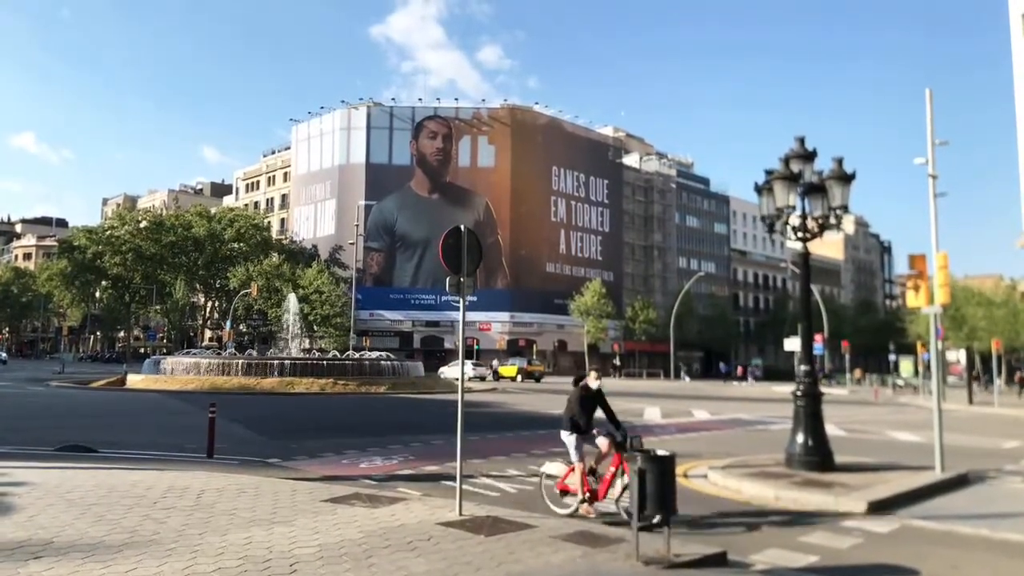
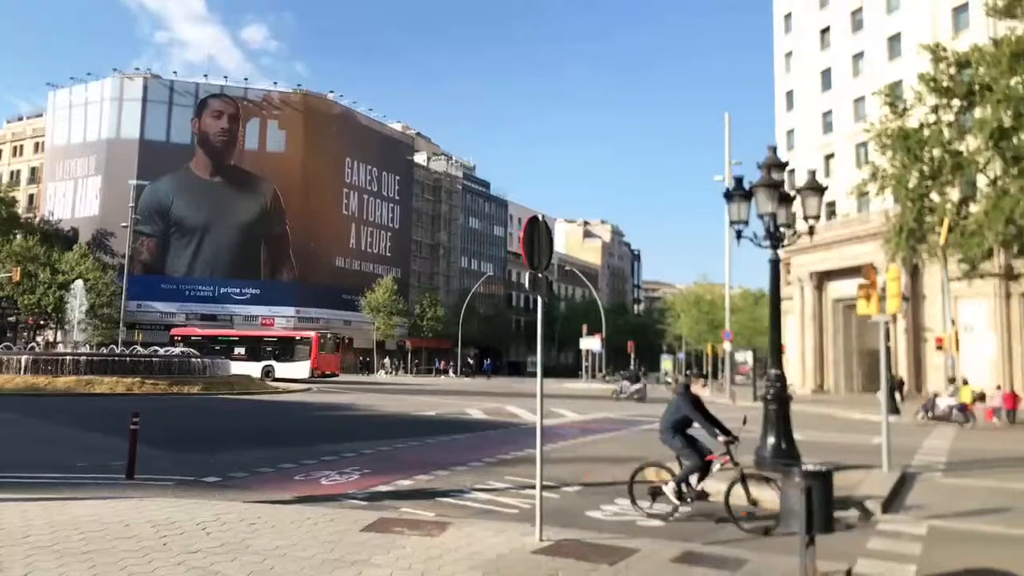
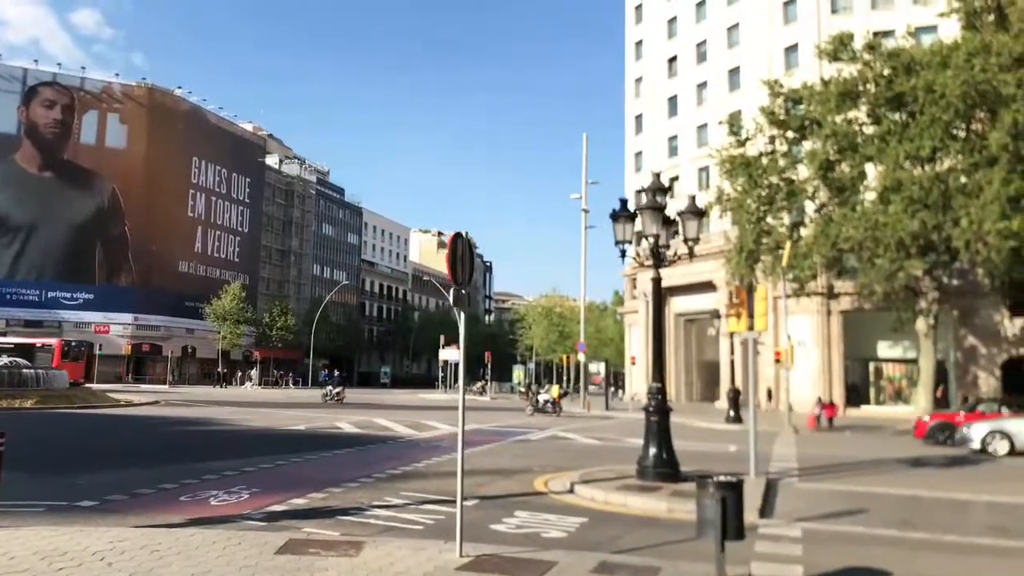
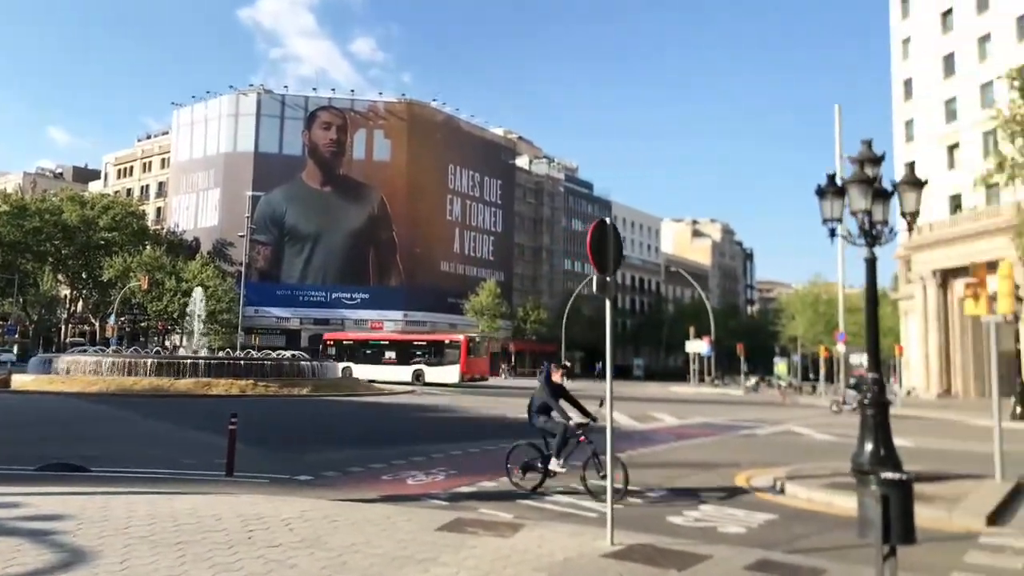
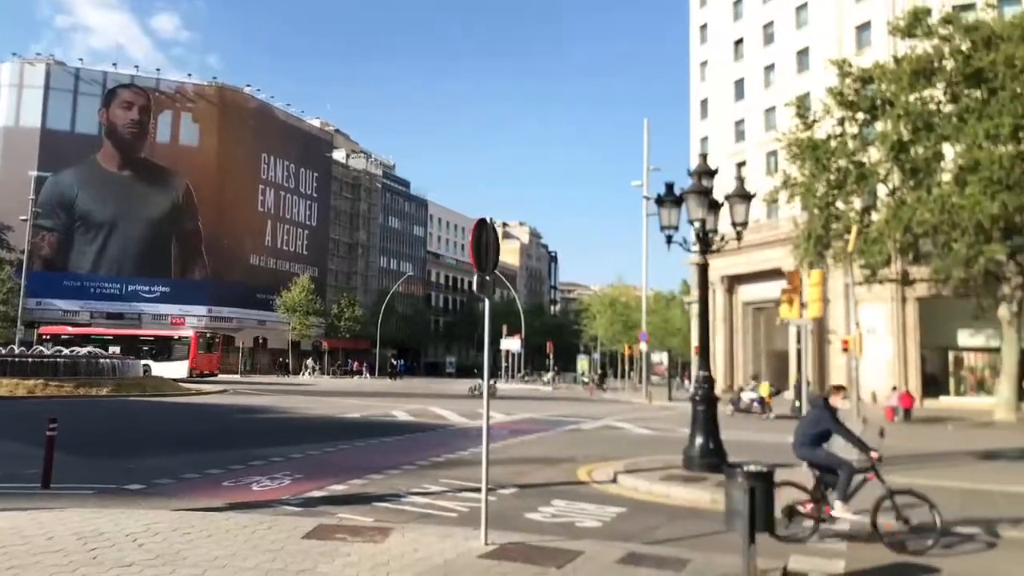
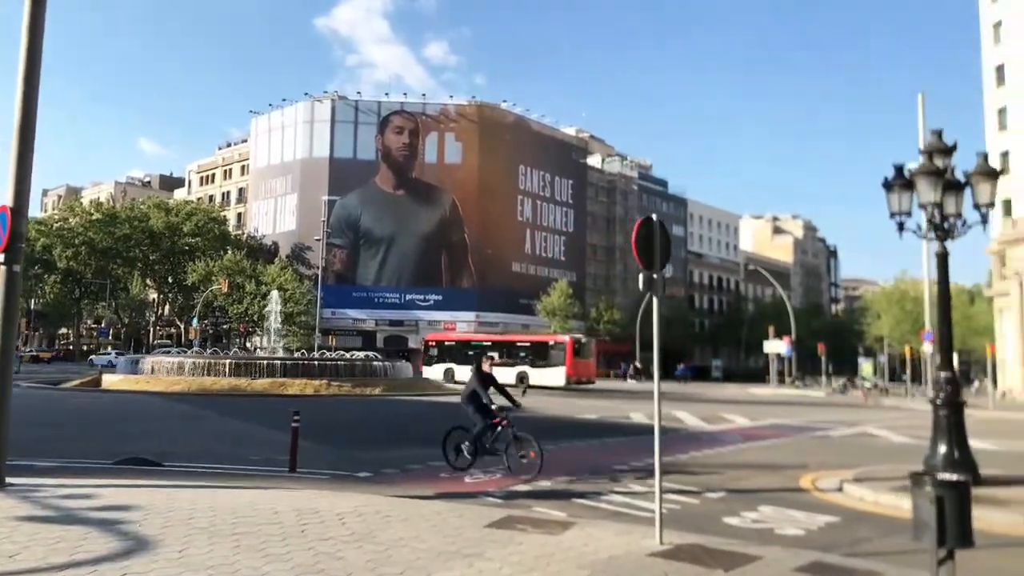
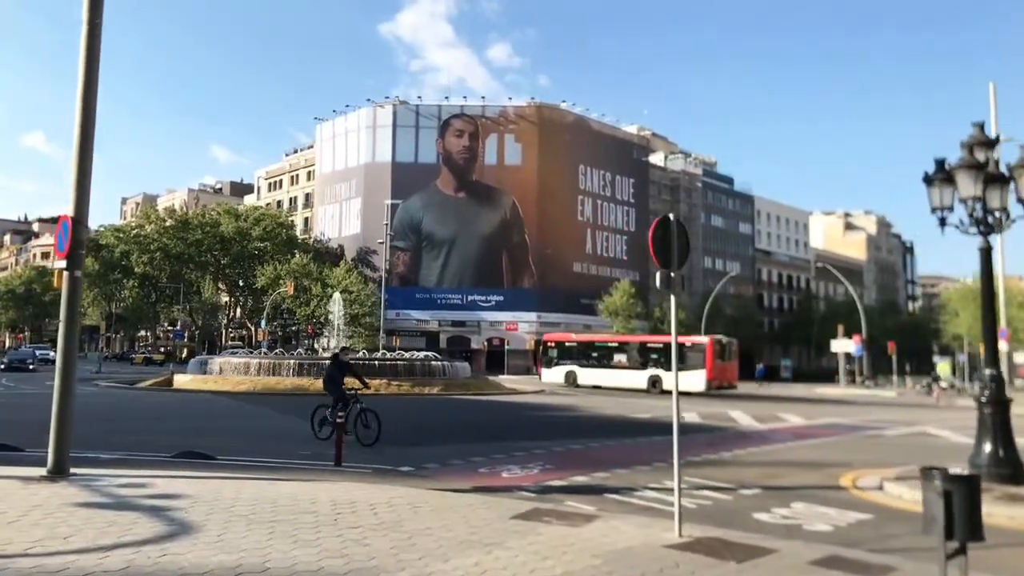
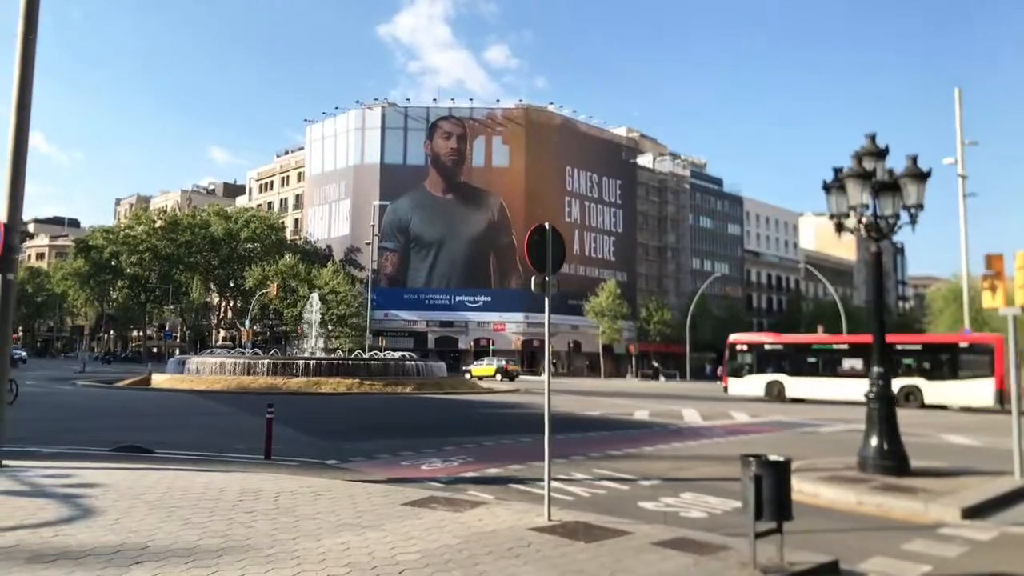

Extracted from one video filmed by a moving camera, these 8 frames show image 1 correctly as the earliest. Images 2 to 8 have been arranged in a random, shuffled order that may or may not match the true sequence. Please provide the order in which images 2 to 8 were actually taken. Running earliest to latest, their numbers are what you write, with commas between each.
8, 7, 6, 4, 2, 5, 3
